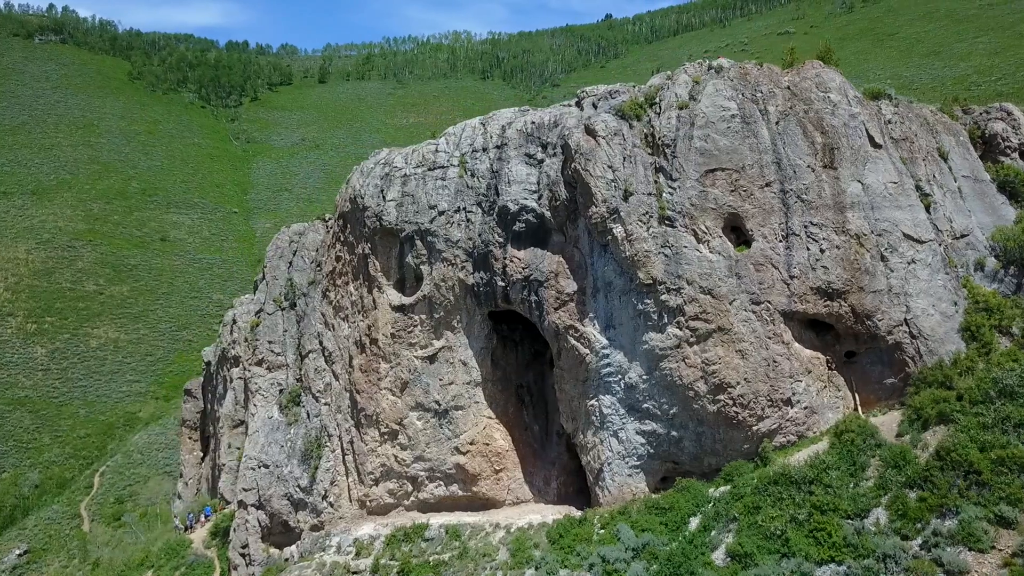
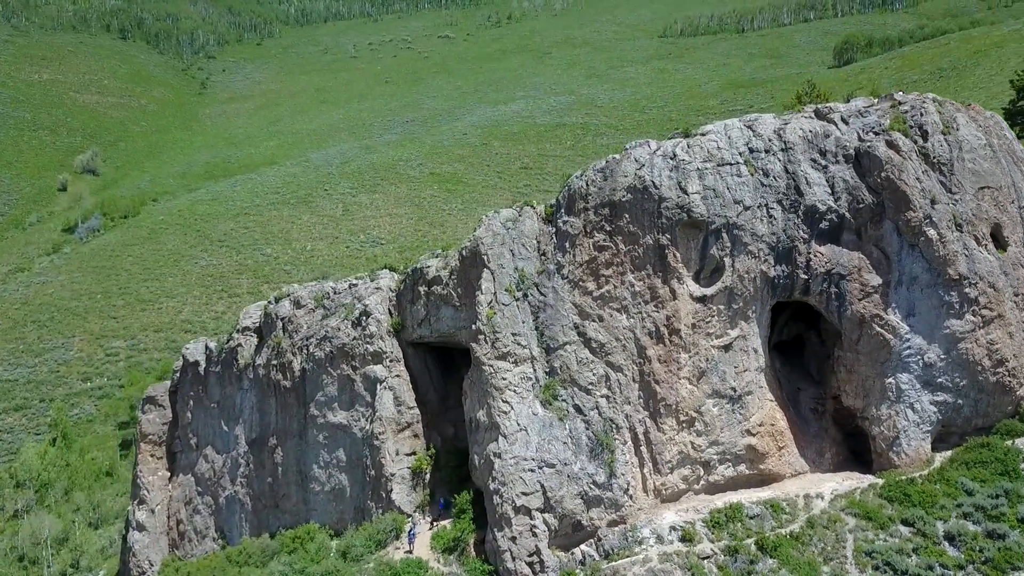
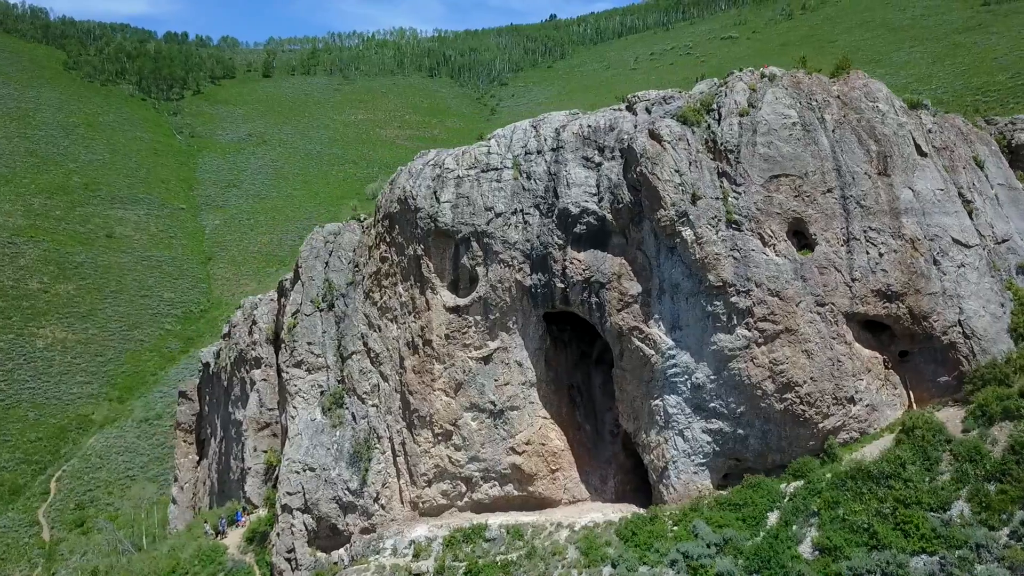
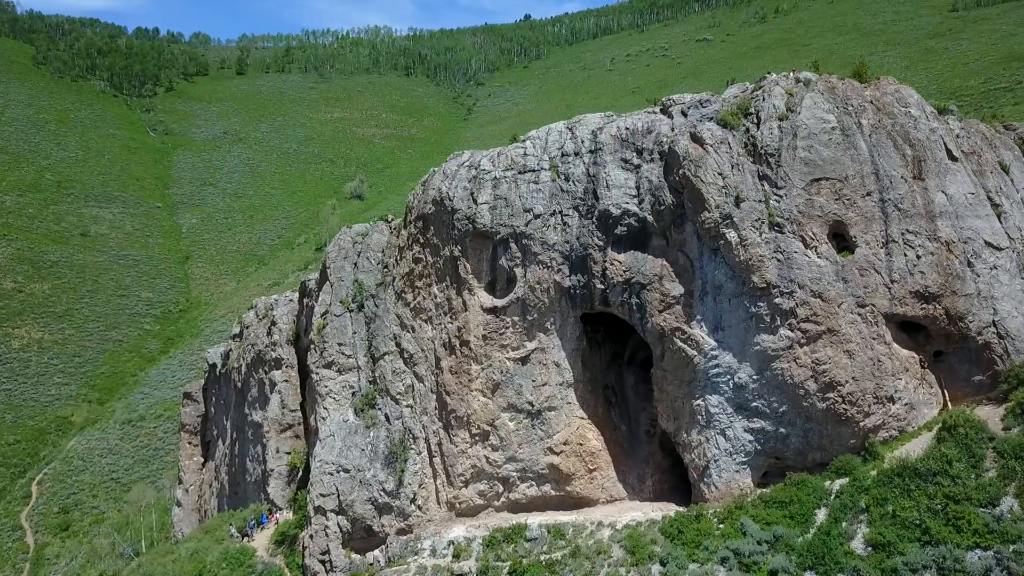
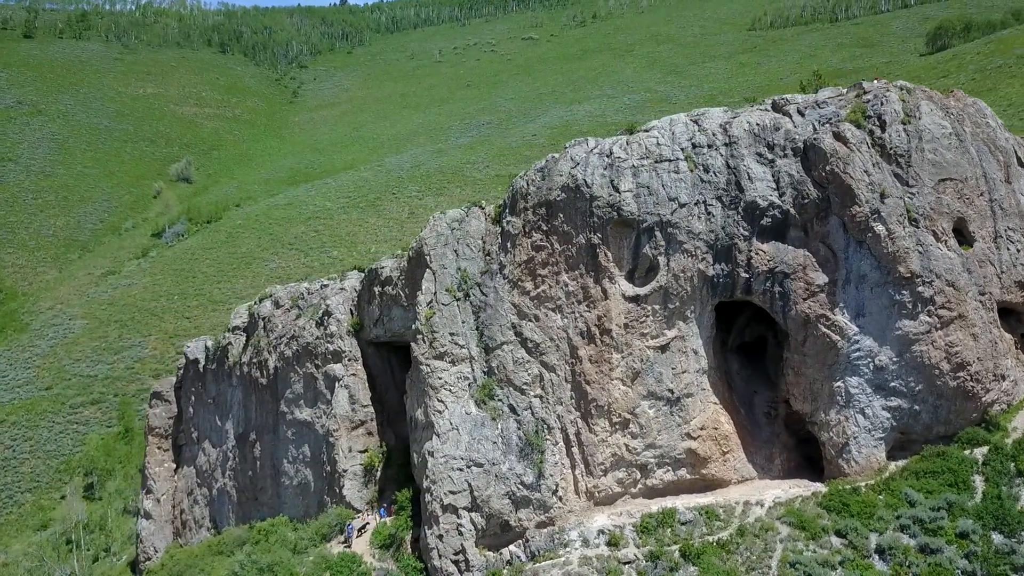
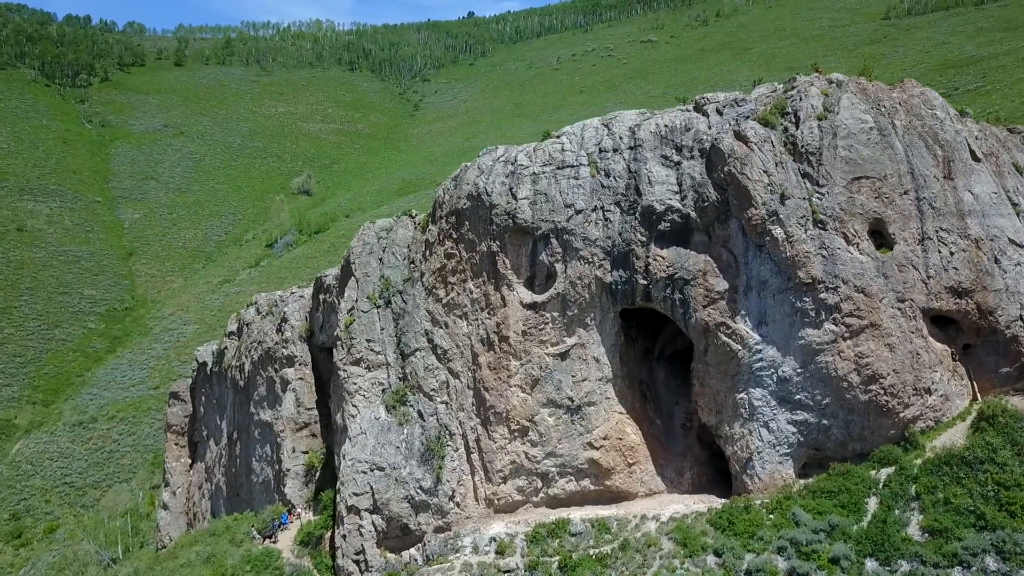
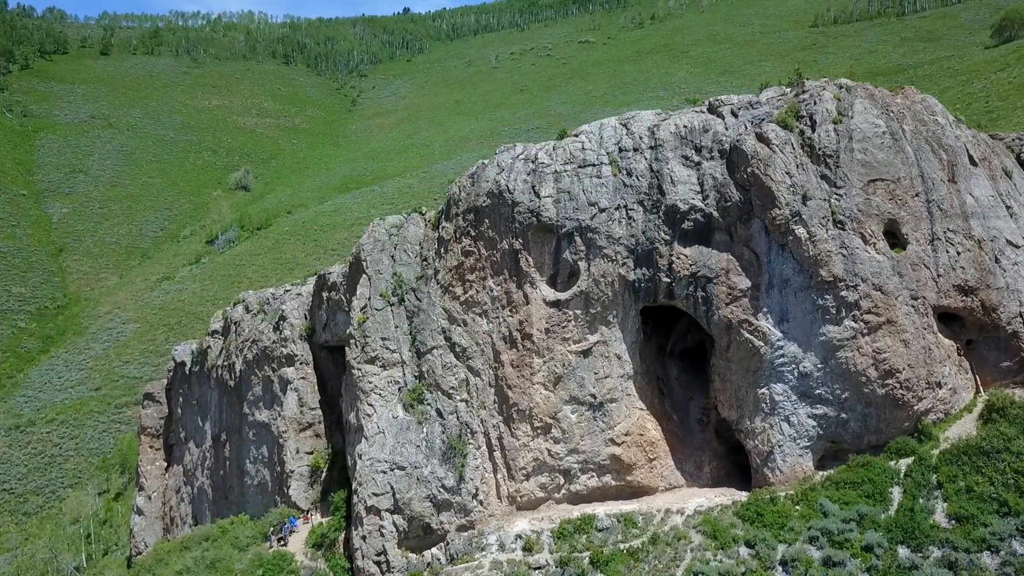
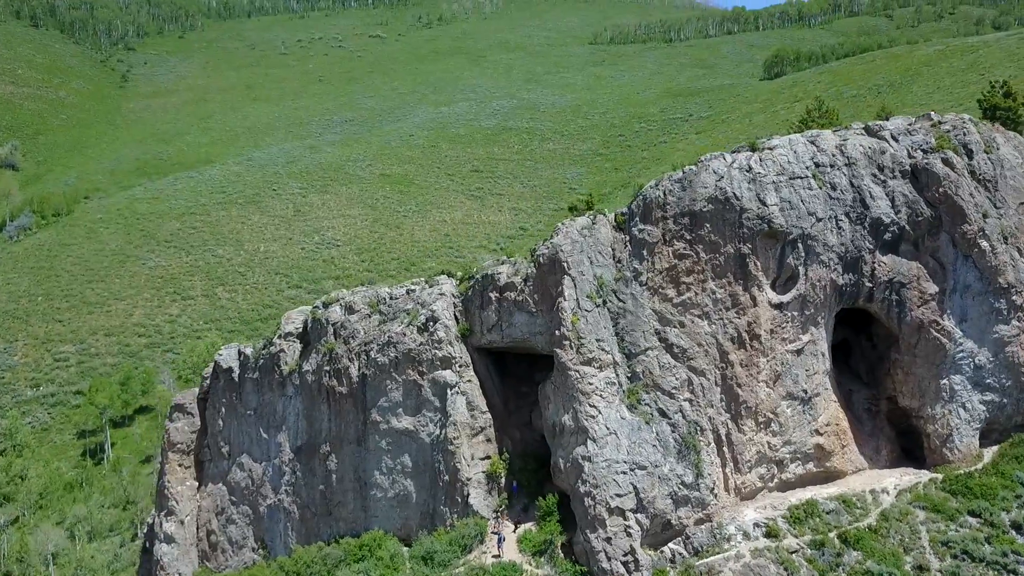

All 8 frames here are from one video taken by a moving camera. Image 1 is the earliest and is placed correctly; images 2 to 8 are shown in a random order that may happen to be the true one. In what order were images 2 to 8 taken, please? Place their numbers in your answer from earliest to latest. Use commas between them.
3, 4, 6, 7, 5, 2, 8
